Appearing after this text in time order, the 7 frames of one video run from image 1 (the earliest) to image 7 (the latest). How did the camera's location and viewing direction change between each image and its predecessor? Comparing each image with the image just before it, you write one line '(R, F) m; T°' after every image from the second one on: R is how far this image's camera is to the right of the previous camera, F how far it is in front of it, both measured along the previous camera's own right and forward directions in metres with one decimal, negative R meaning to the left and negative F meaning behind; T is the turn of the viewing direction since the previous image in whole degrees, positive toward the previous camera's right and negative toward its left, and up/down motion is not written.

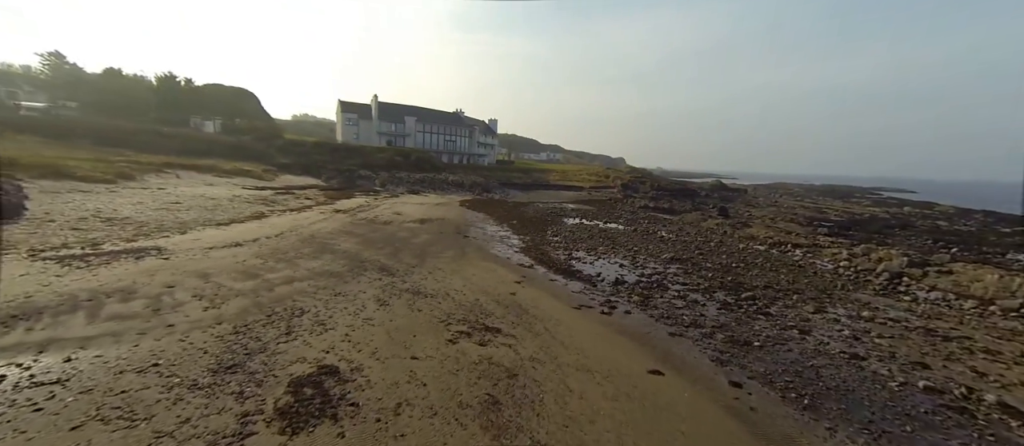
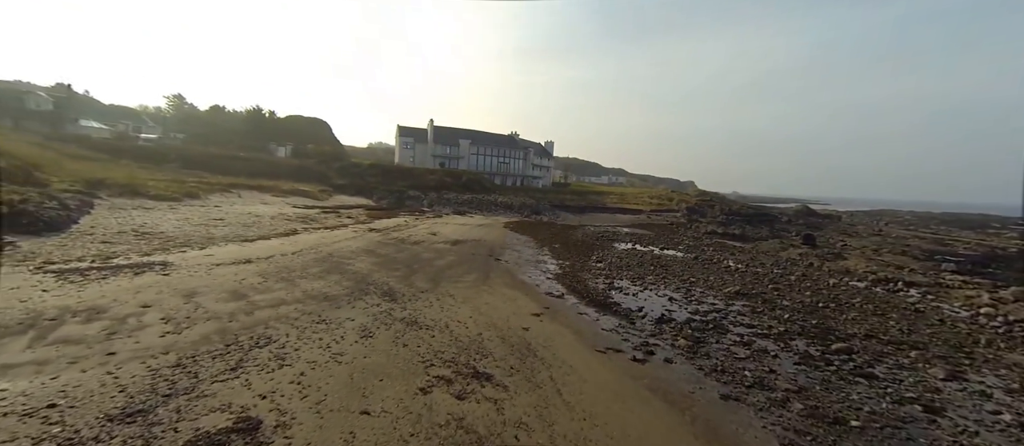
(+1.3, +2.1) m; -9°
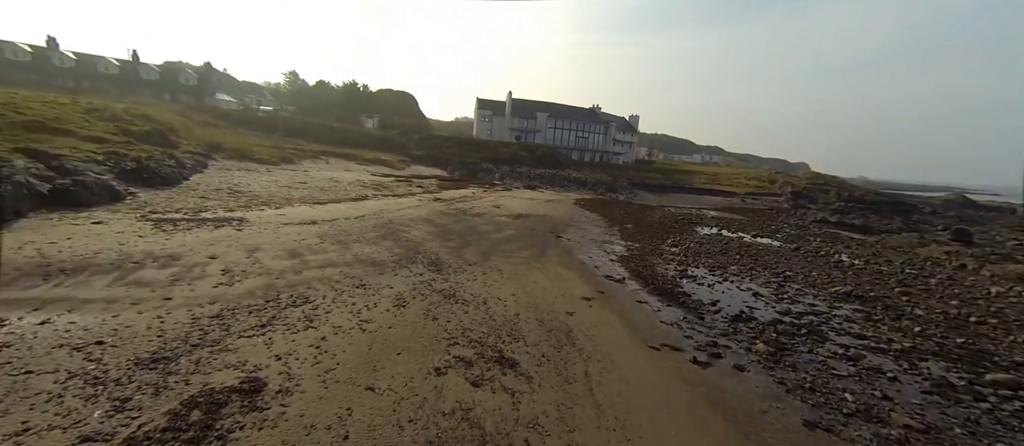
(+0.8, +1.1) m; -11°
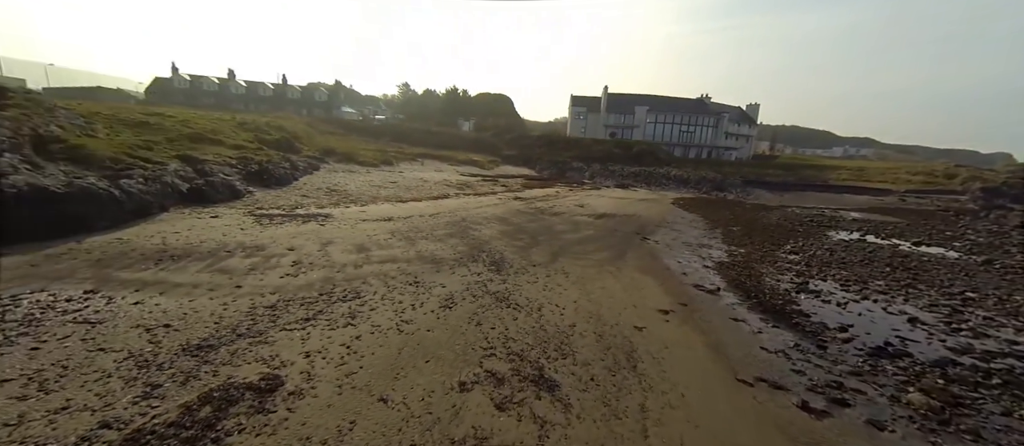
(+0.9, +1.1) m; -14°
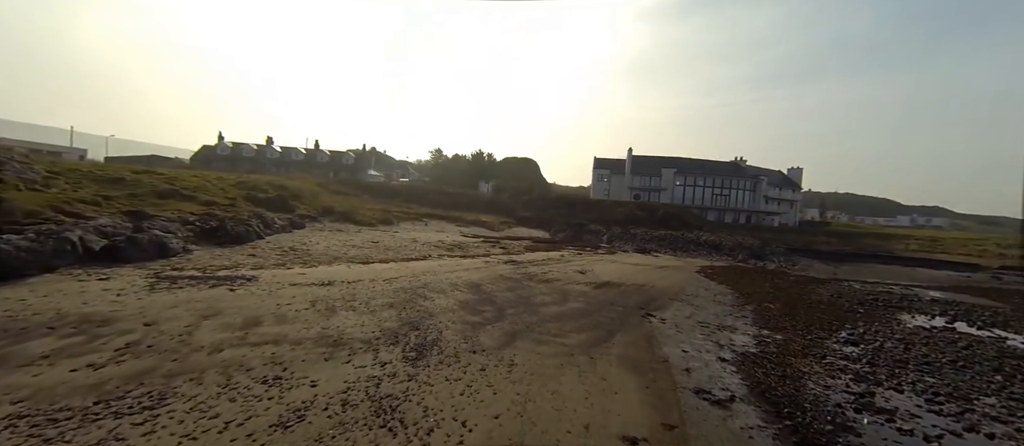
(+2.5, +2.9) m; -5°
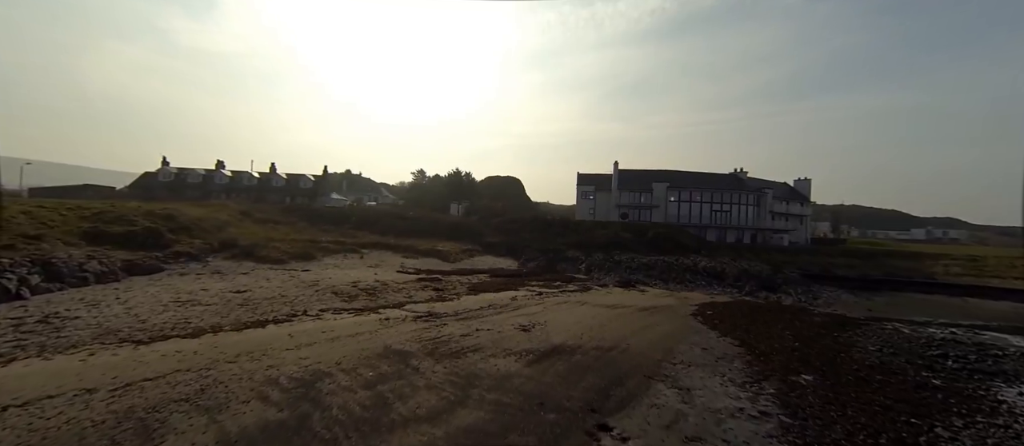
(+3.5, +6.4) m; 0°
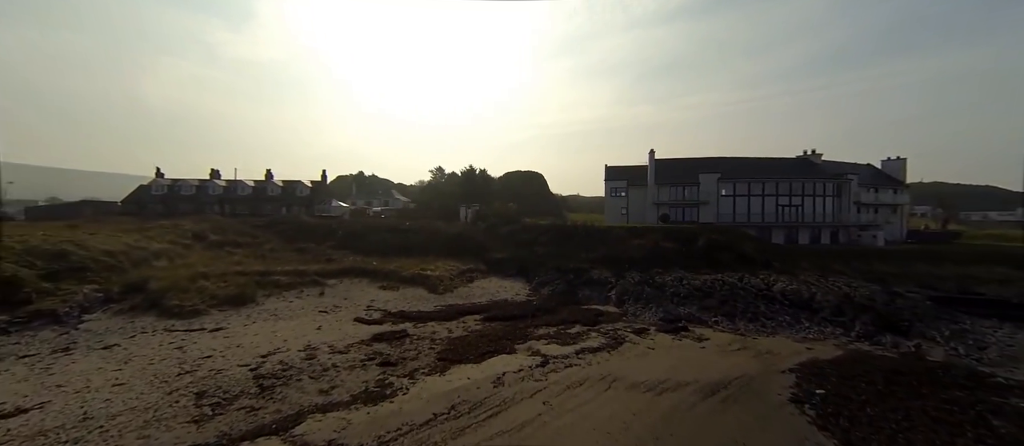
(+1.9, +7.9) m; -5°
